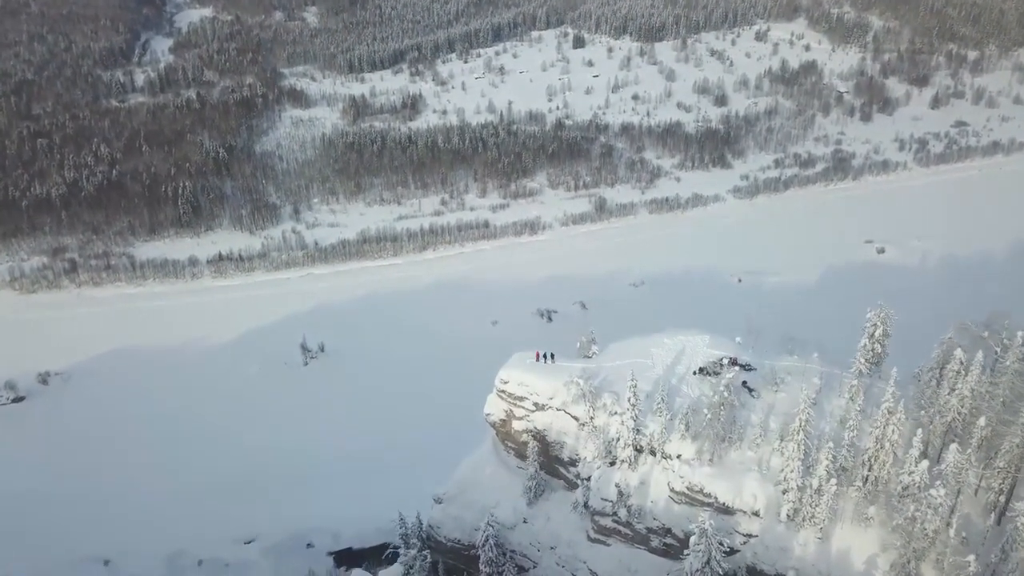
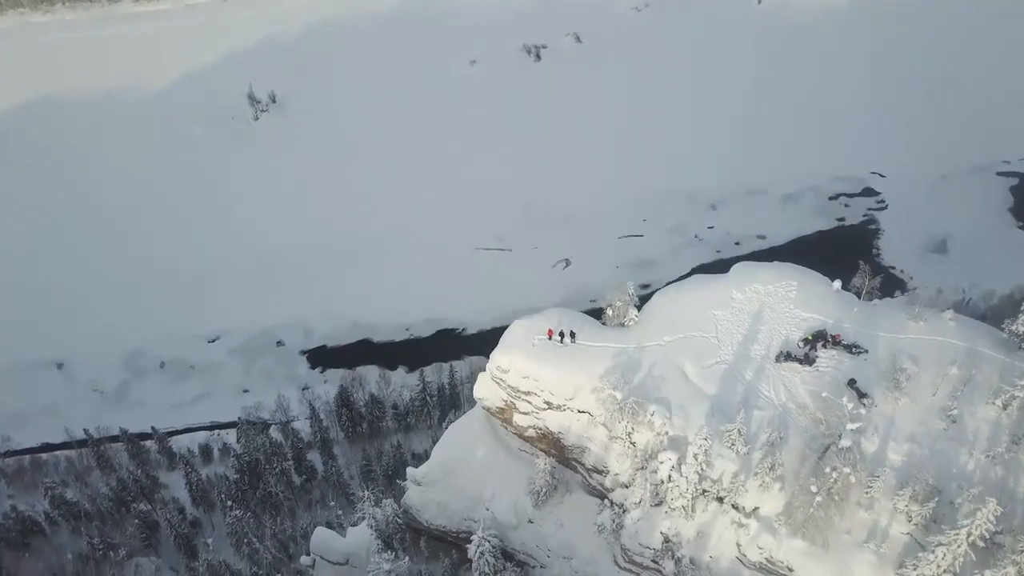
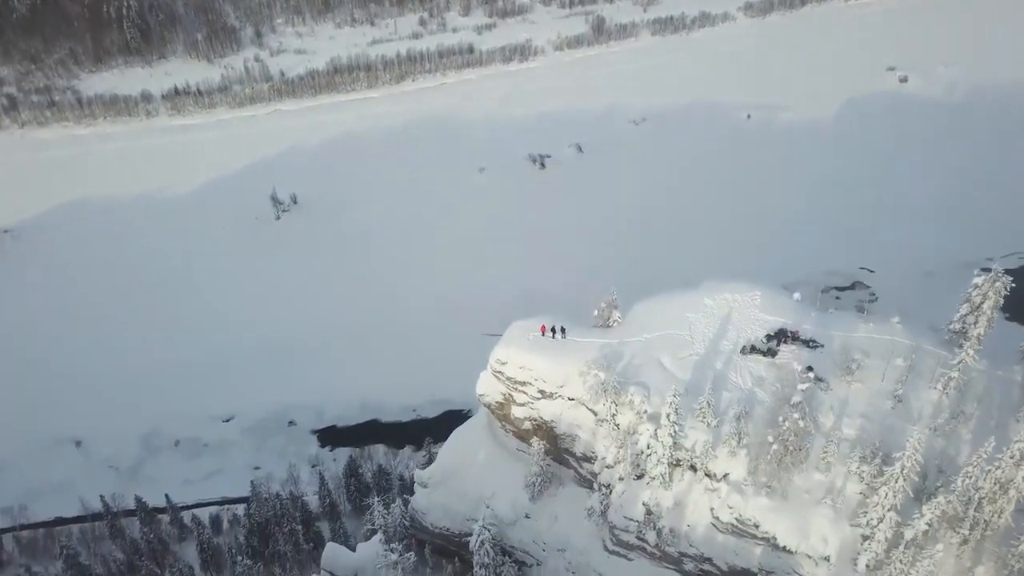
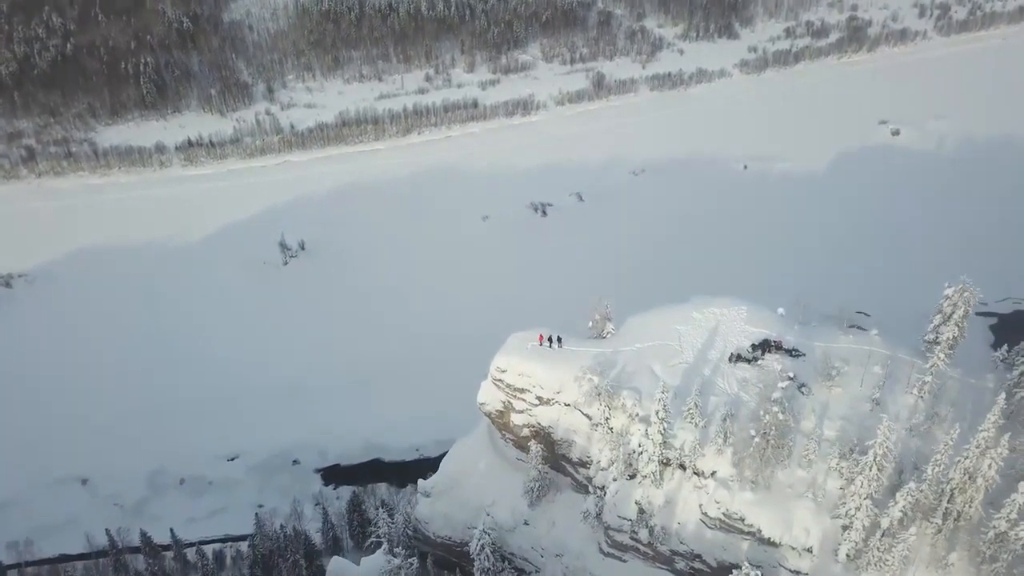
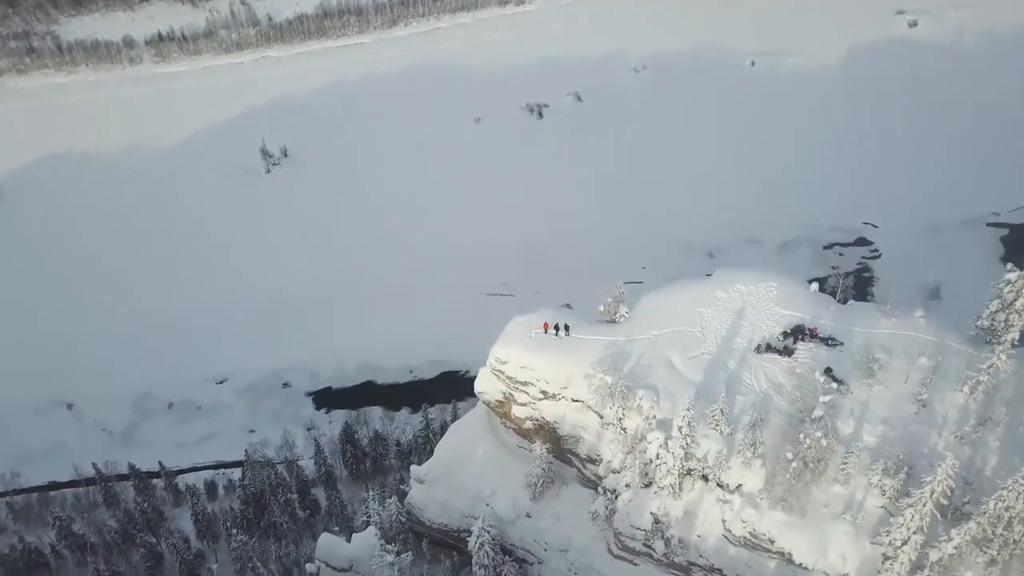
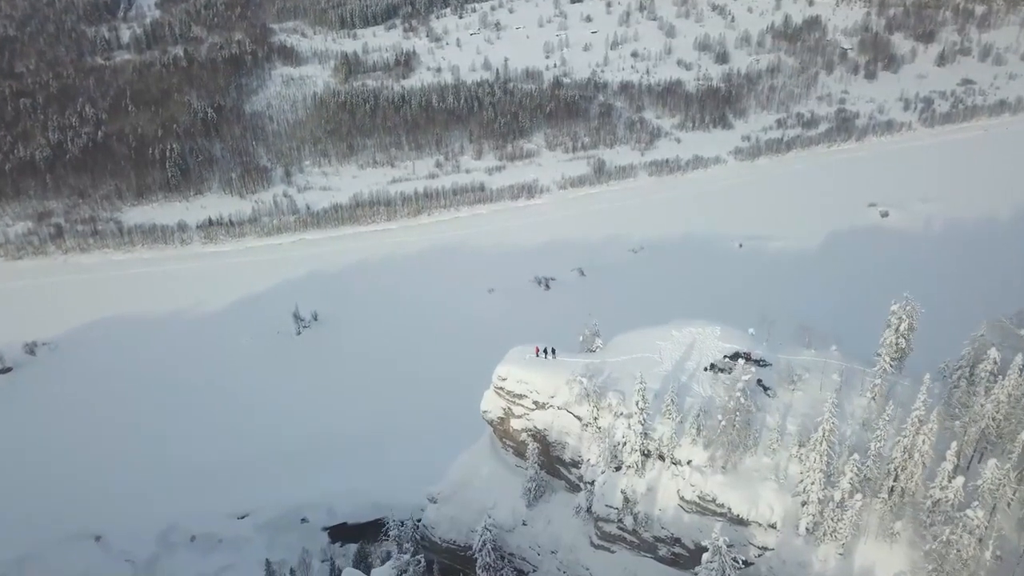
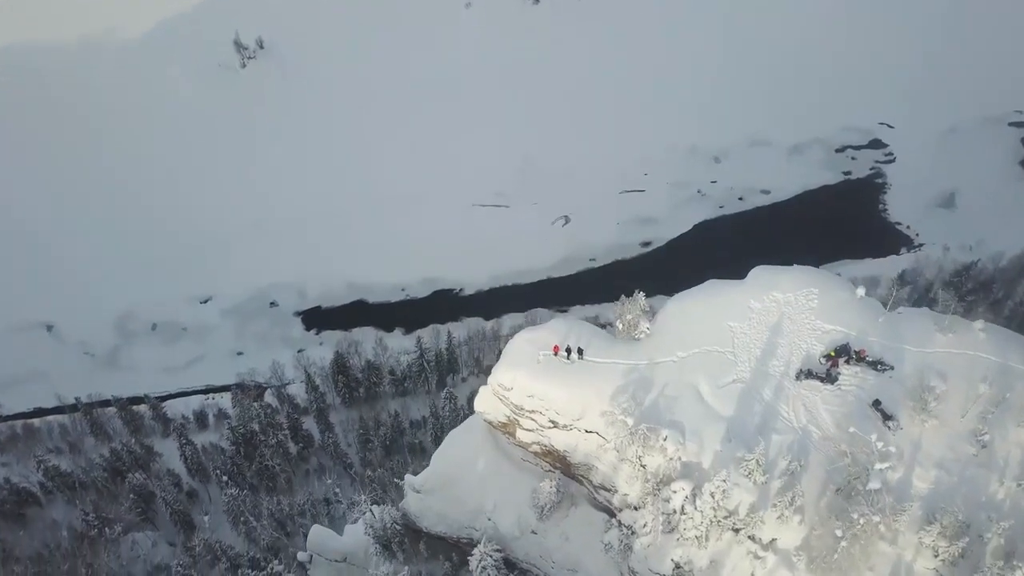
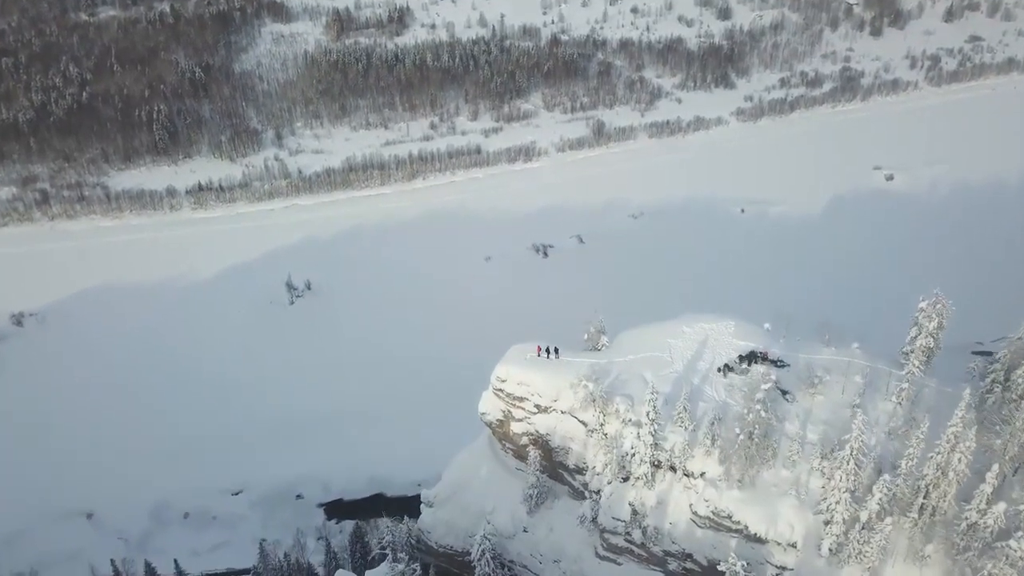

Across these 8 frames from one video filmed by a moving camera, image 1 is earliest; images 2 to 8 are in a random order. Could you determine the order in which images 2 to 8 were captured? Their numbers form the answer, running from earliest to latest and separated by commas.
6, 8, 4, 3, 5, 2, 7
